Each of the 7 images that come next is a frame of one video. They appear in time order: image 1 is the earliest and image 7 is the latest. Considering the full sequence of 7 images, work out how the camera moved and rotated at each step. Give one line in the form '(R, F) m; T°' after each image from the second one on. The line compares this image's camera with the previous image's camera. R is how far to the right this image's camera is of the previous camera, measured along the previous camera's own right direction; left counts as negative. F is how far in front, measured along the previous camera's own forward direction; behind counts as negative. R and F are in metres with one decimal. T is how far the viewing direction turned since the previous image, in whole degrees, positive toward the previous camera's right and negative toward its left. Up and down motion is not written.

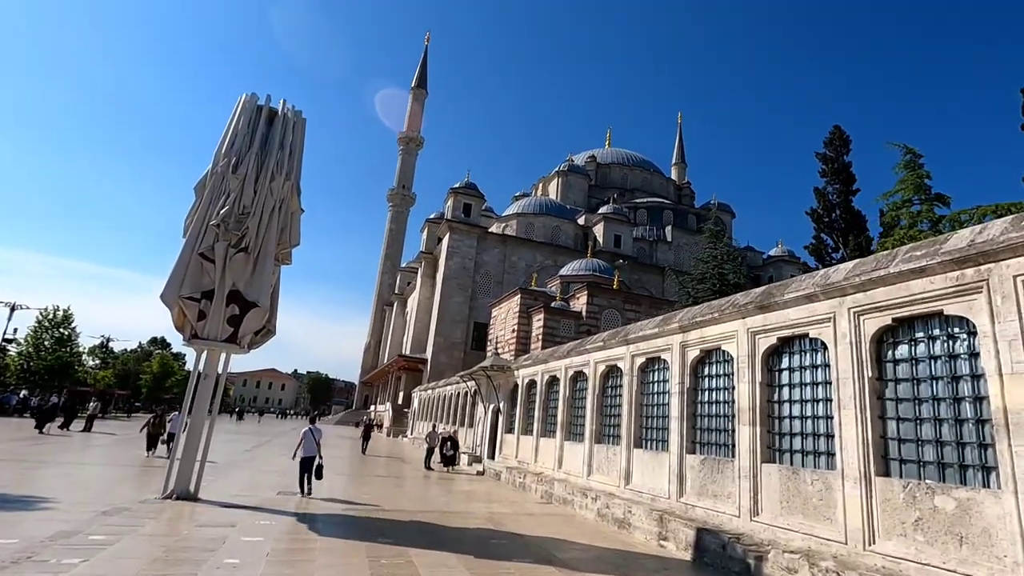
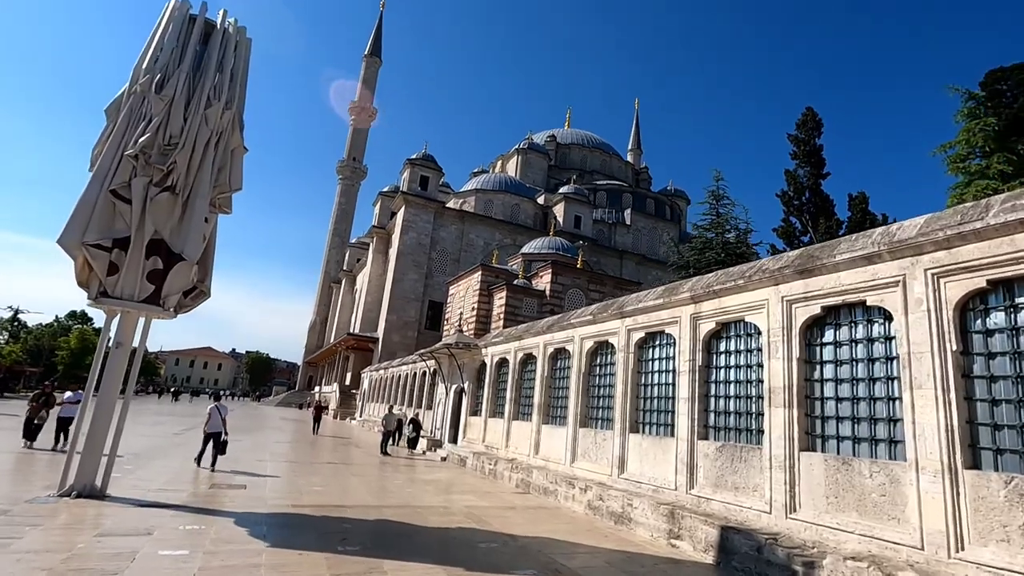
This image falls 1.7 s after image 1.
(-0.5, +1.1) m; +5°
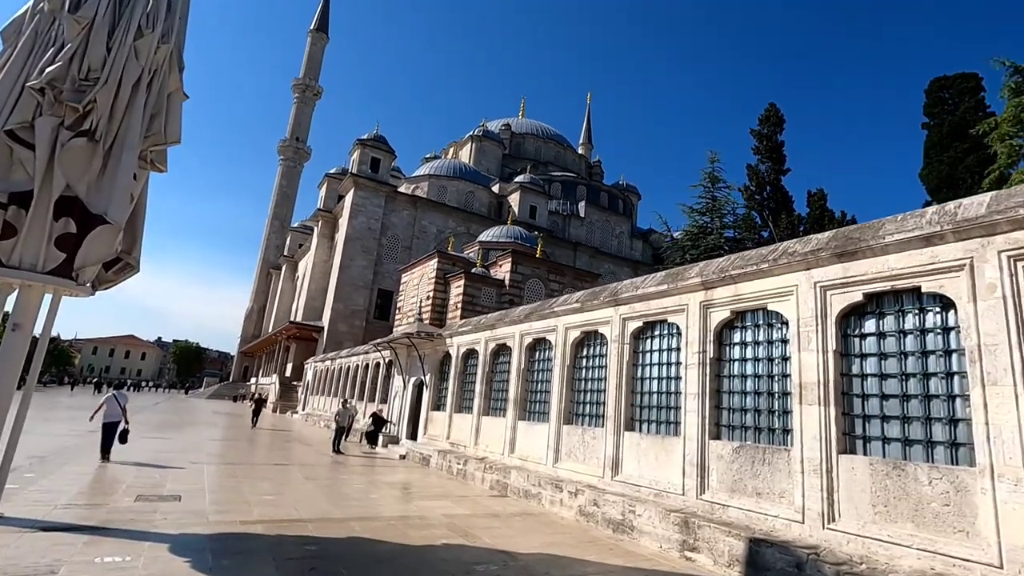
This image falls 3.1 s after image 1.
(-0.5, +0.8) m; +6°
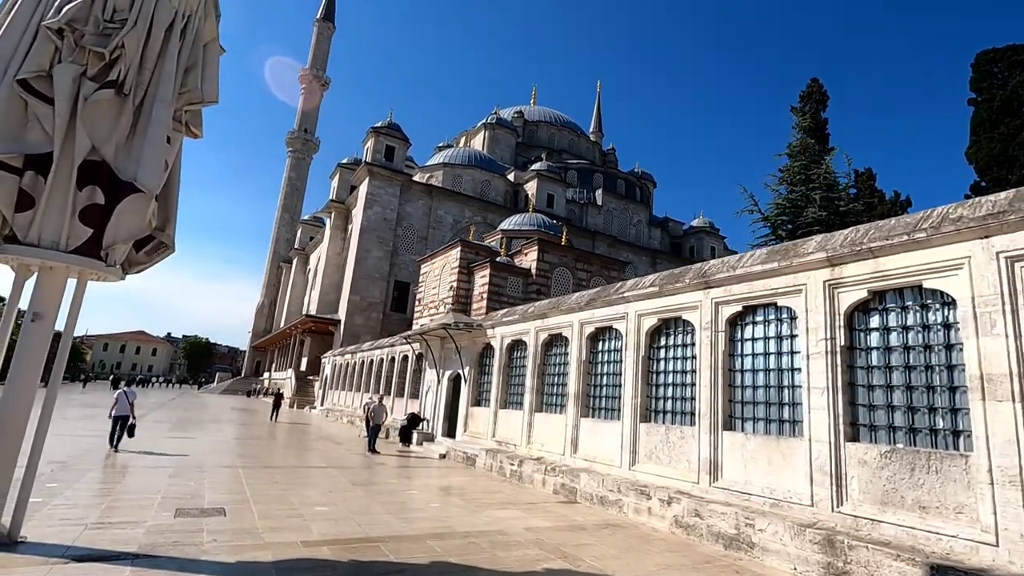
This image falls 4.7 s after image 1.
(-0.8, +0.8) m; -1°
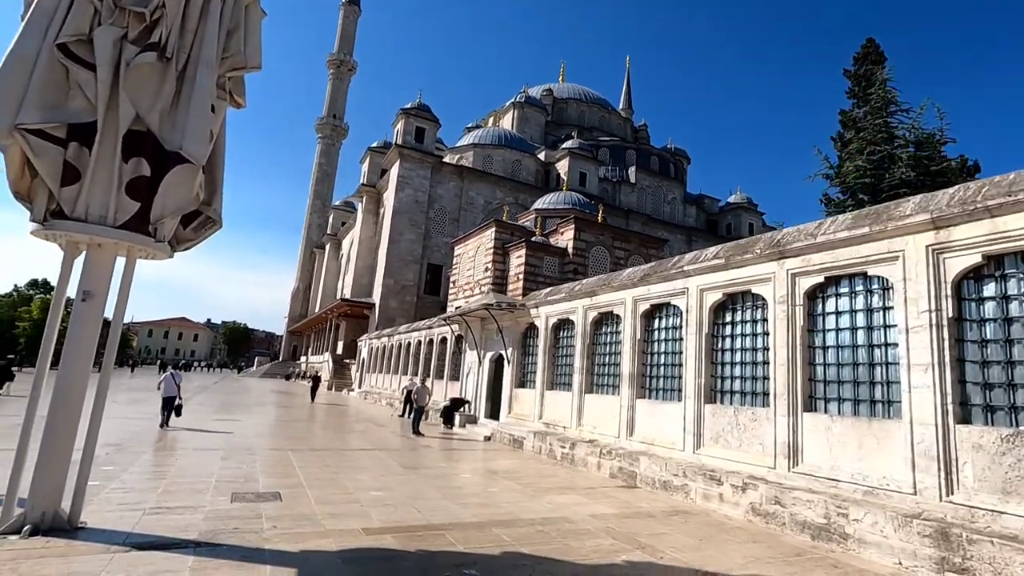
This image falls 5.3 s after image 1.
(-0.3, +0.3) m; -3°
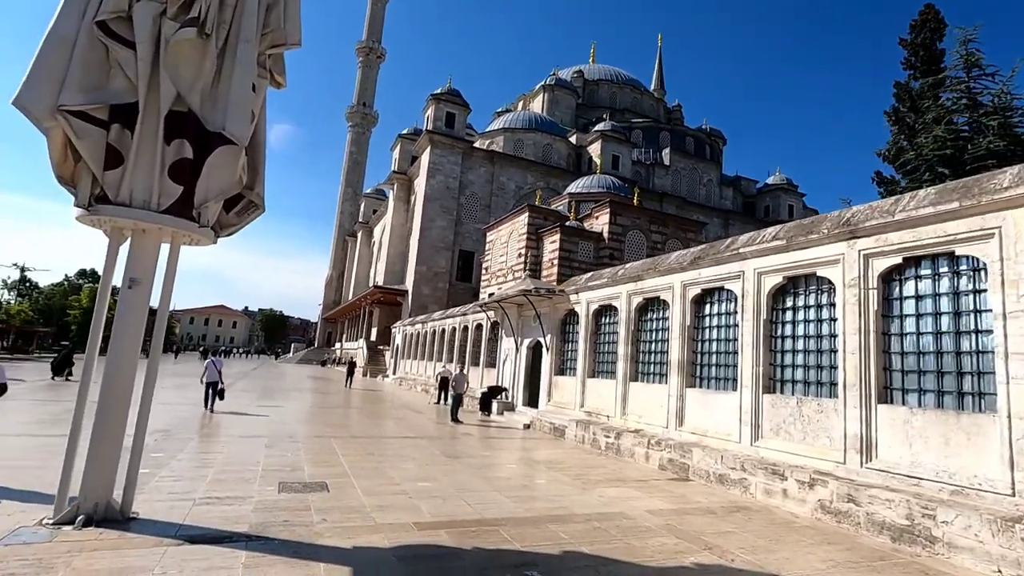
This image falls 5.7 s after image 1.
(-0.2, +0.2) m; -3°
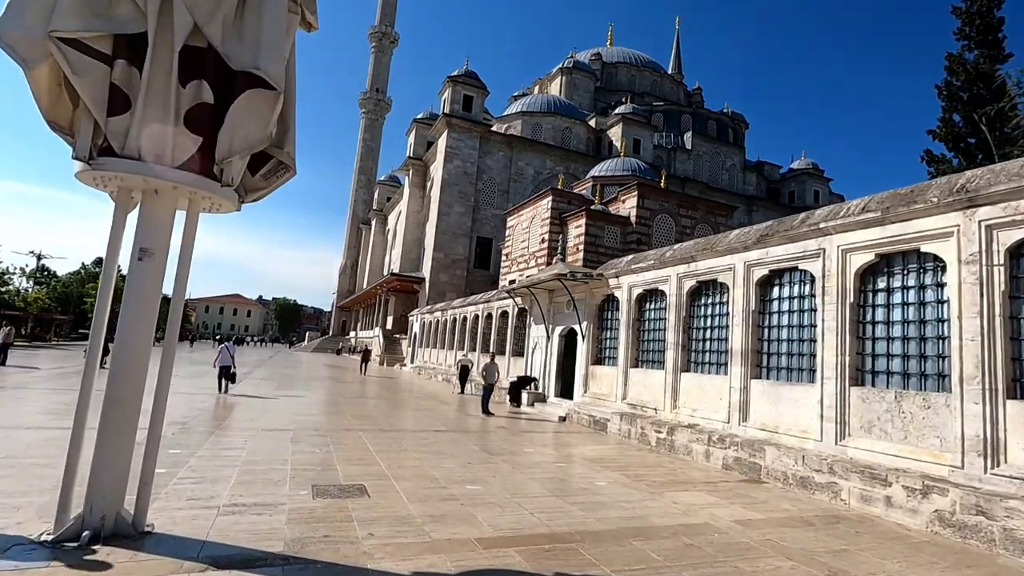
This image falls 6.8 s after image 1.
(-0.4, +0.7) m; -1°
